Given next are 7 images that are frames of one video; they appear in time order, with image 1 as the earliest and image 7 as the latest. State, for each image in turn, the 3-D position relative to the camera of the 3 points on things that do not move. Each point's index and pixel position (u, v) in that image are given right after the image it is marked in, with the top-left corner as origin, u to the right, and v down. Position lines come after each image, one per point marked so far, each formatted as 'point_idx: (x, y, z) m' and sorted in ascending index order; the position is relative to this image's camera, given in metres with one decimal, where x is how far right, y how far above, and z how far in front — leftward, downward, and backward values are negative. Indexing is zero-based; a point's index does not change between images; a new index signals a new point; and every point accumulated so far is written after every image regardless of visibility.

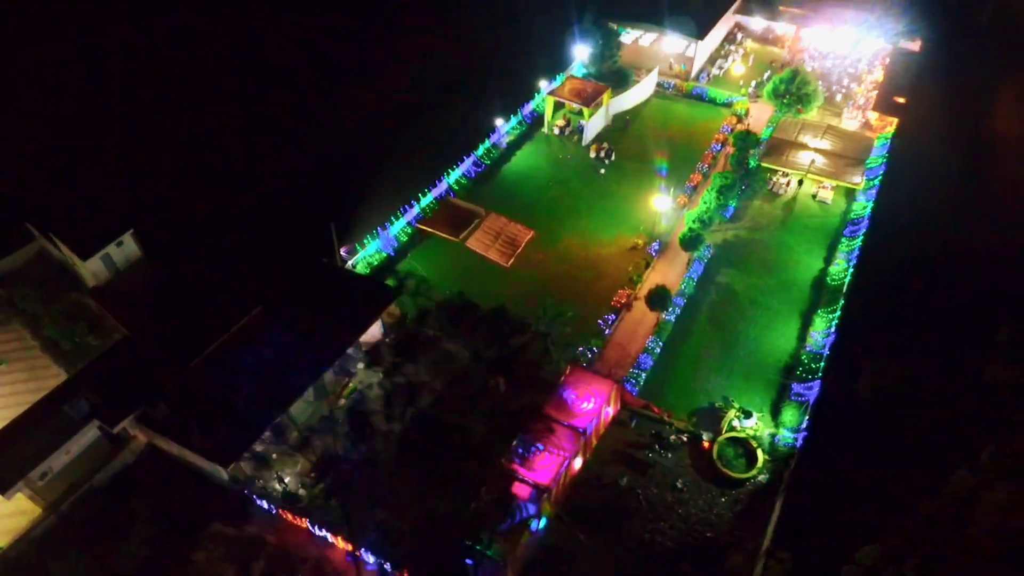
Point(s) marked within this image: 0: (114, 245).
0: (-12.4, +1.4, +19.0) m
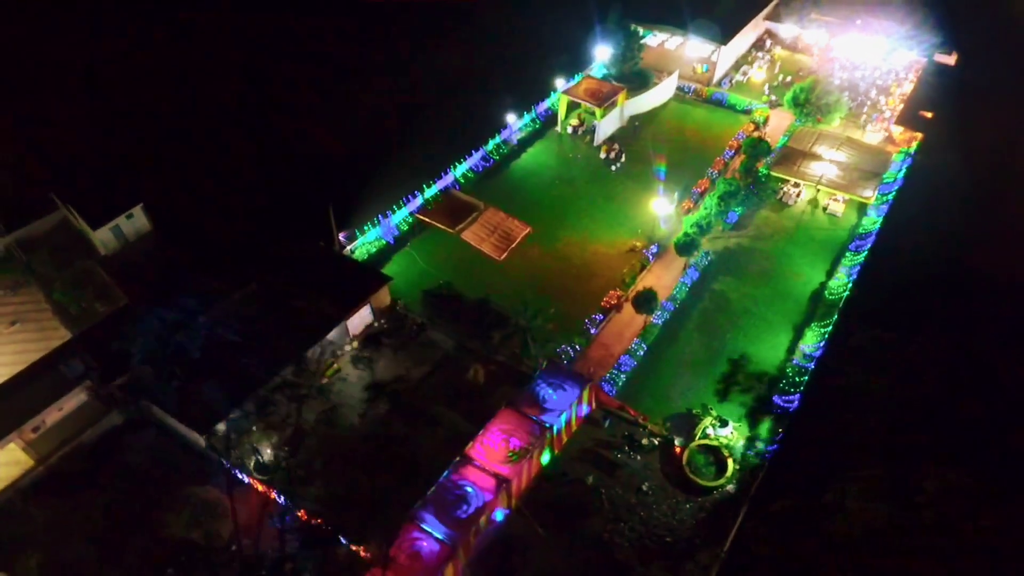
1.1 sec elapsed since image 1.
0: (-12.7, +2.4, +20.0) m
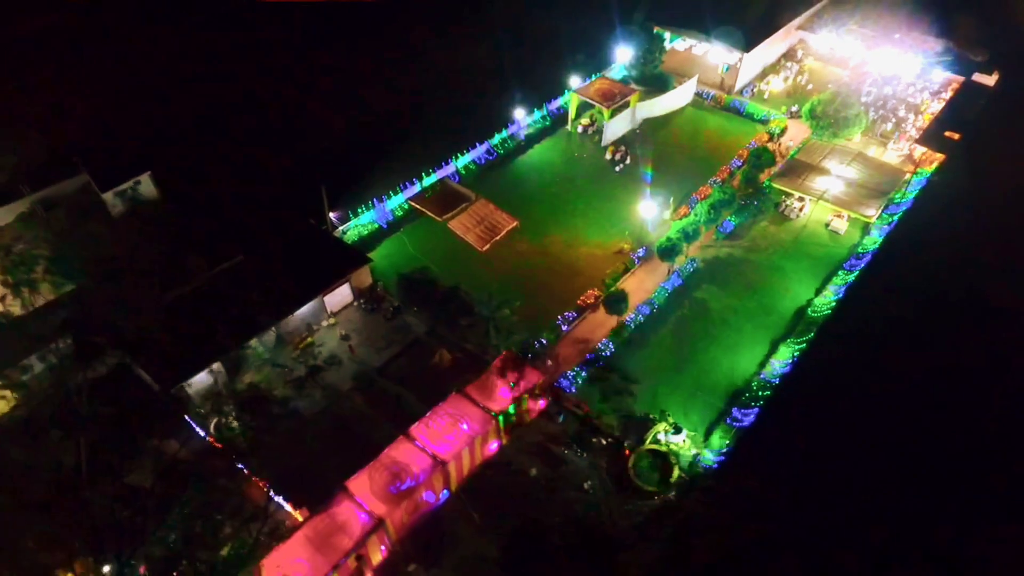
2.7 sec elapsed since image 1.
0: (-13.3, +3.7, +21.2) m
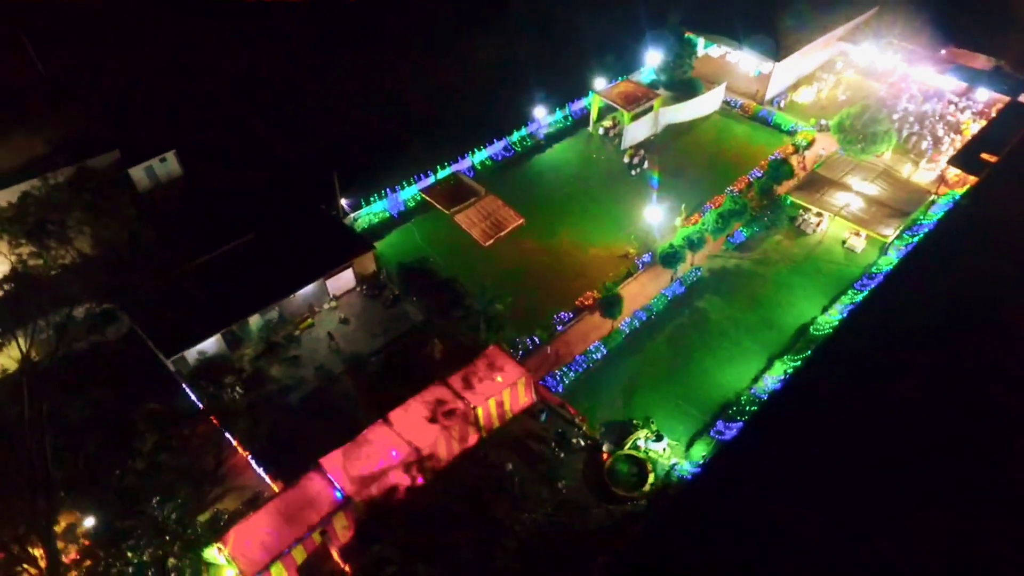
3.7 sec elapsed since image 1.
0: (-13.0, +4.7, +22.2) m
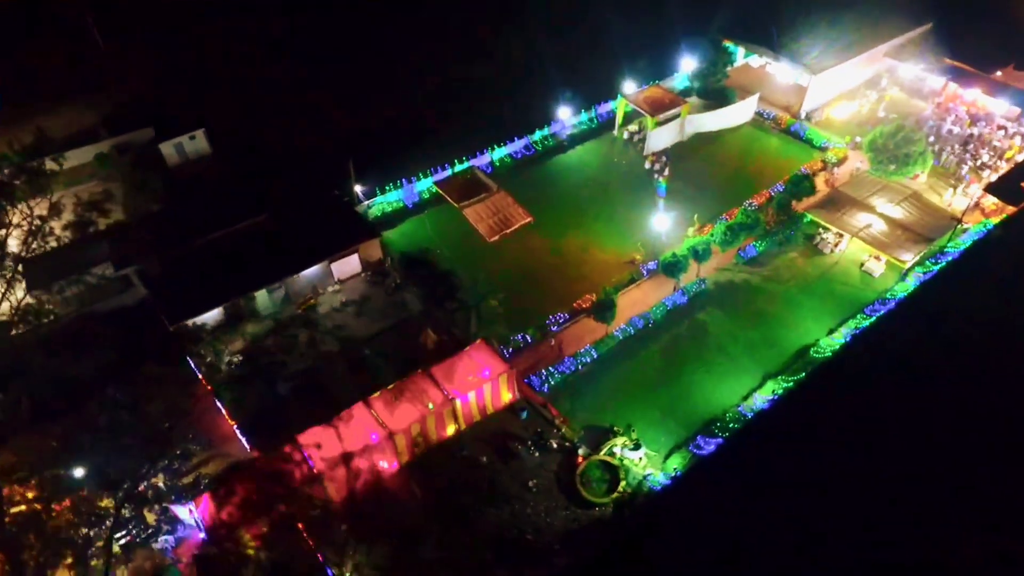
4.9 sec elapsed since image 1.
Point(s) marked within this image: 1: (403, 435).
0: (-12.5, +5.8, +23.2) m
1: (-2.9, -4.0, +16.3) m
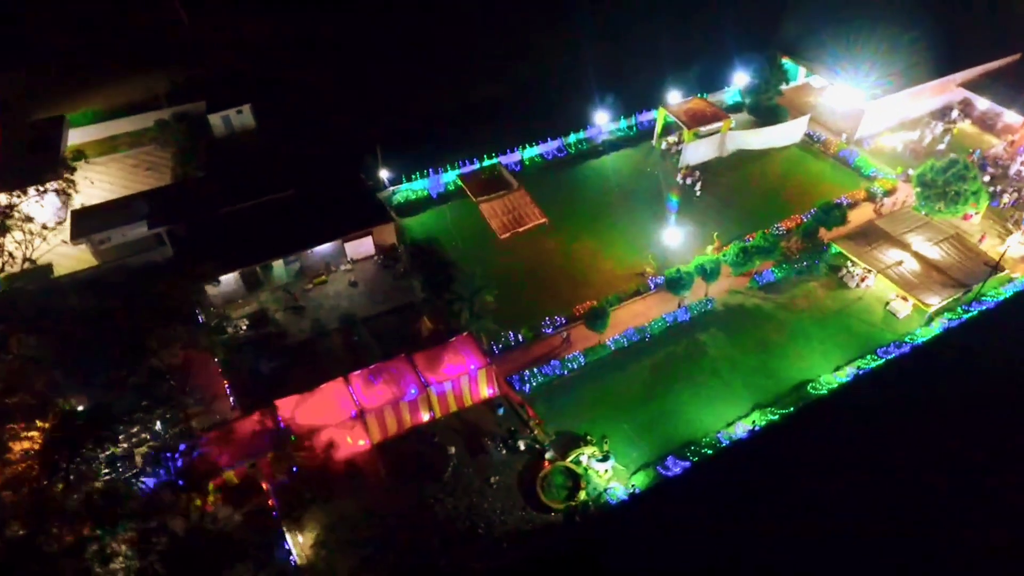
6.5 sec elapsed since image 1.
0: (-11.4, +7.3, +24.7) m
1: (-3.8, -3.5, +16.9) m
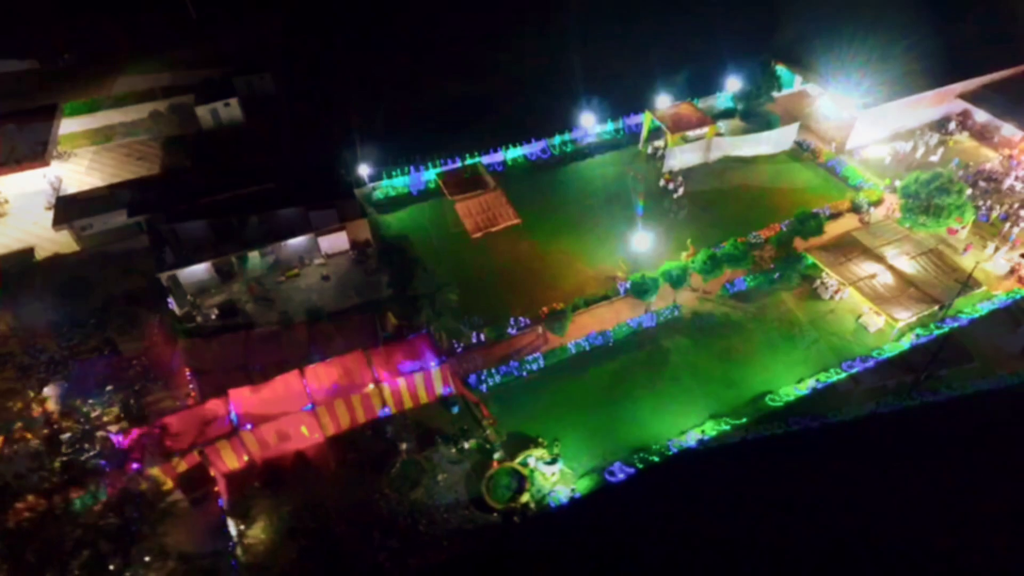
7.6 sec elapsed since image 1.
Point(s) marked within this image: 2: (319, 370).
0: (-12.2, +7.7, +25.1) m
1: (-5.2, -3.4, +17.1) m
2: (-5.4, -2.5, +17.8) m
